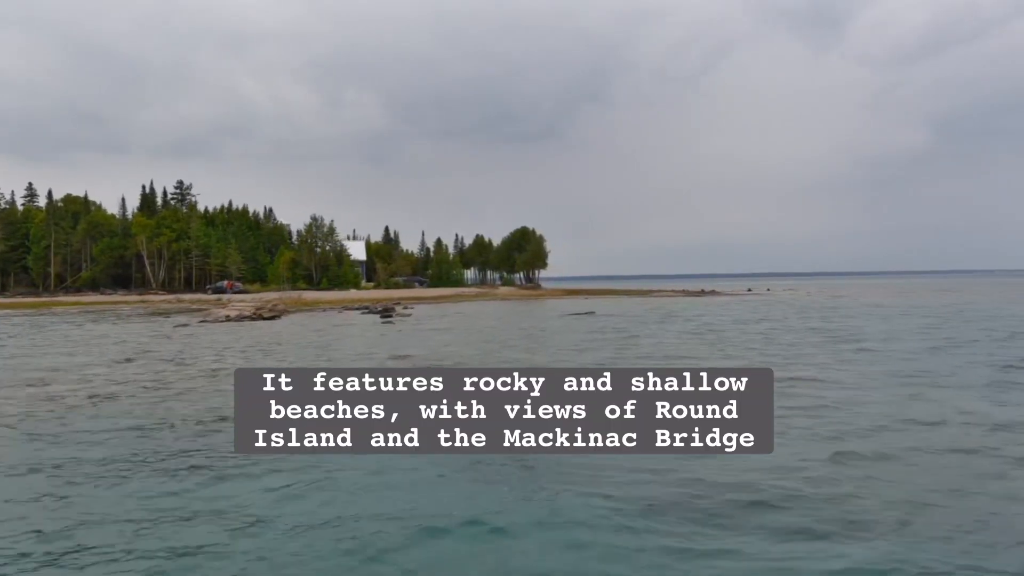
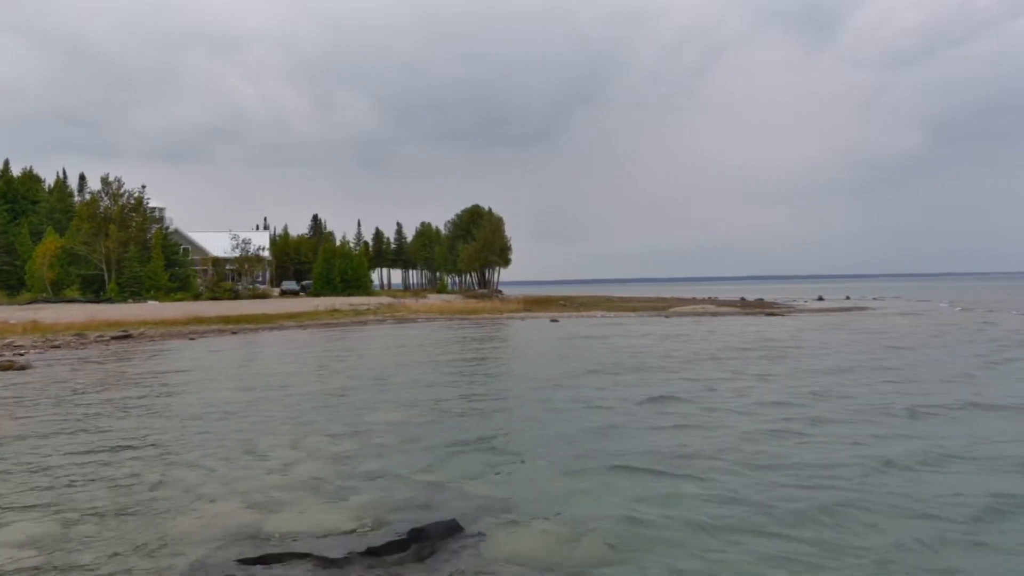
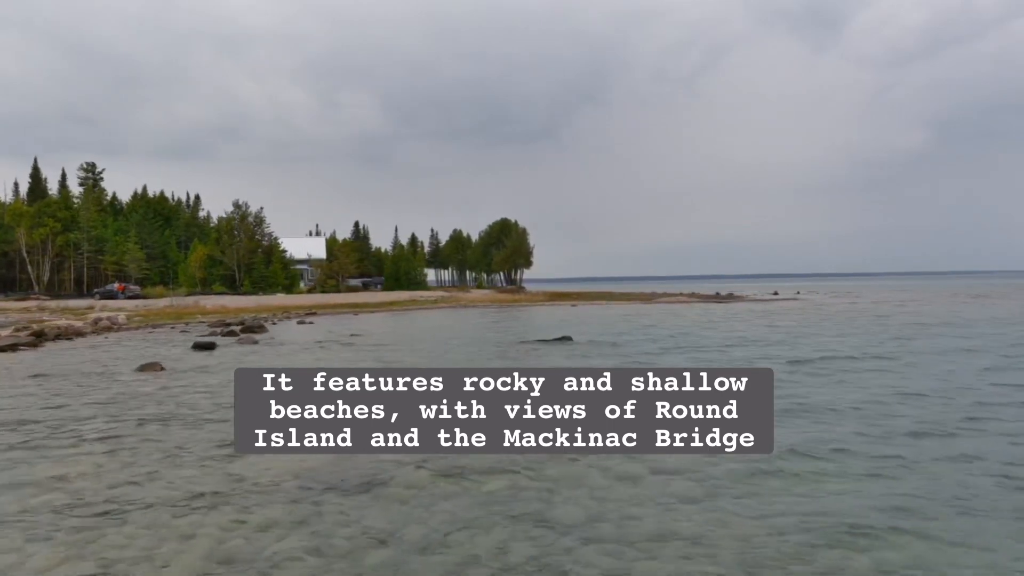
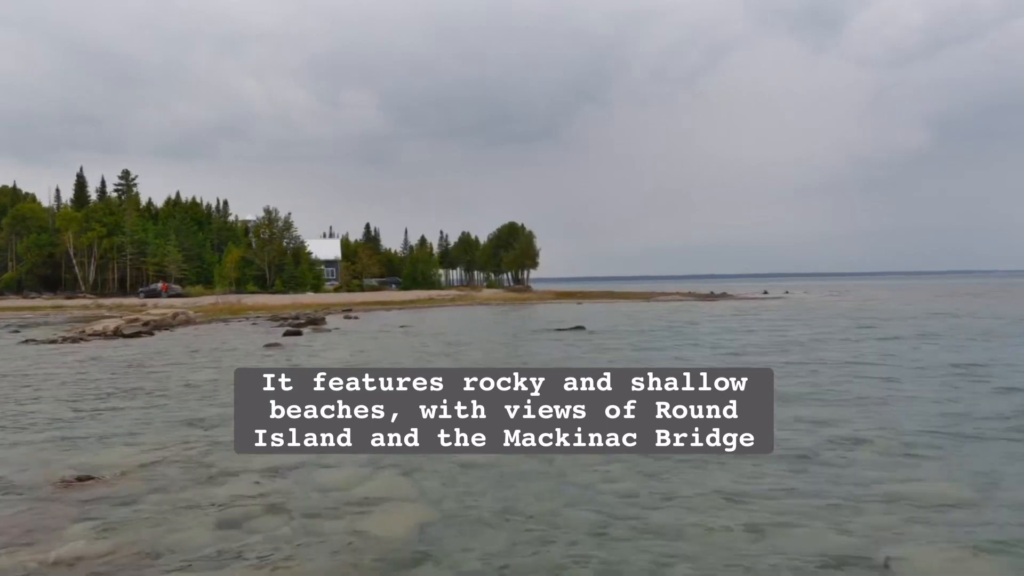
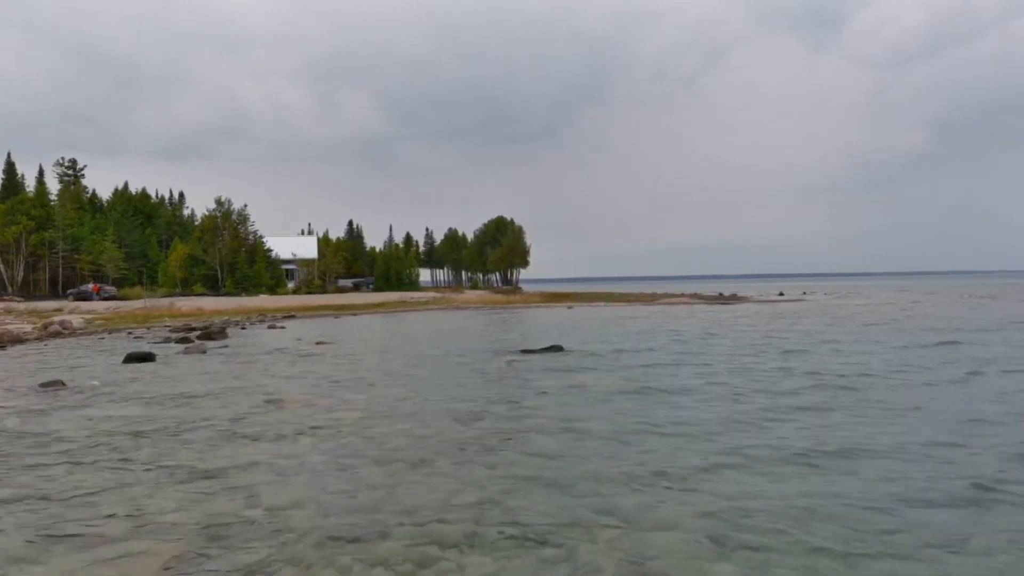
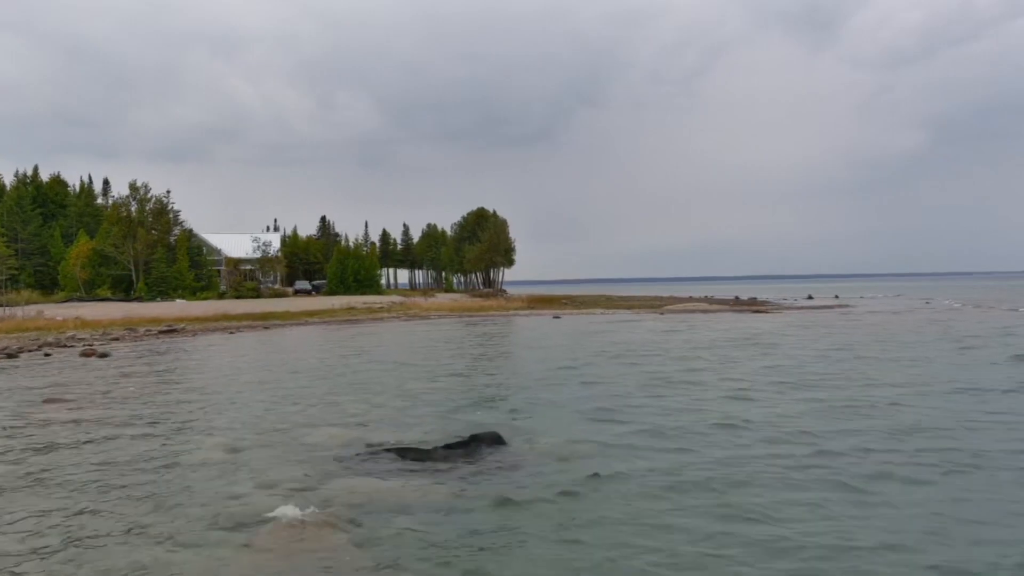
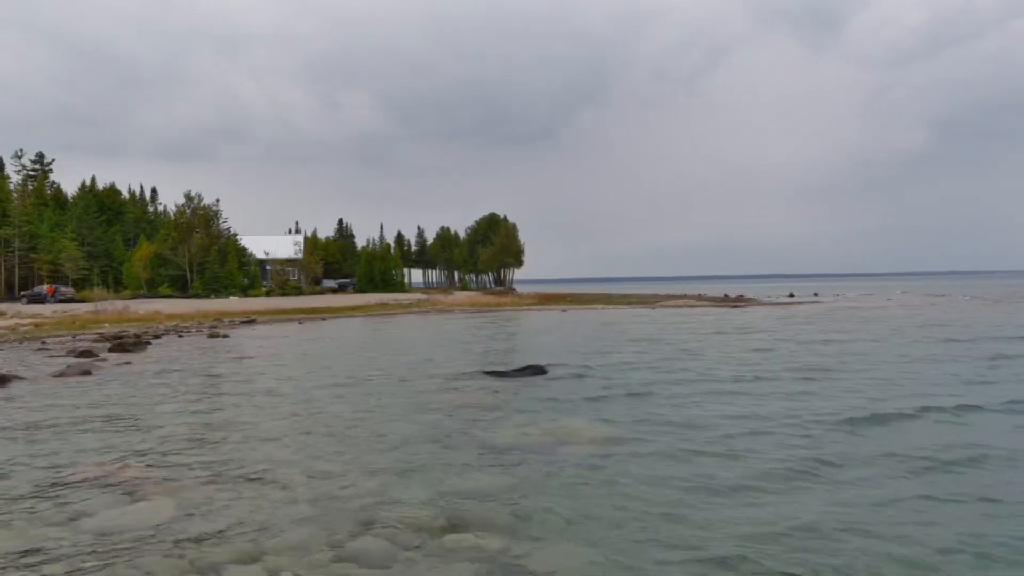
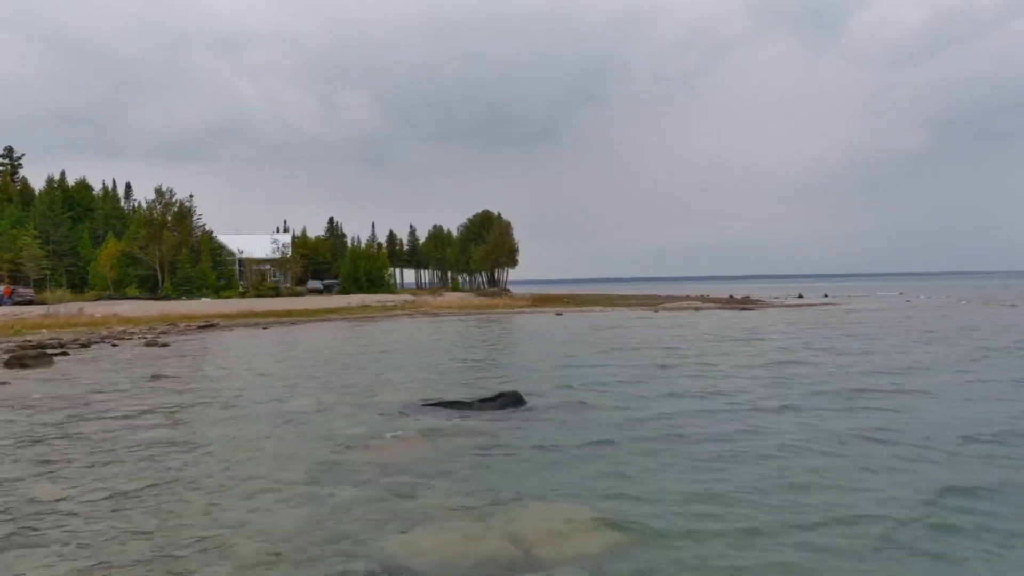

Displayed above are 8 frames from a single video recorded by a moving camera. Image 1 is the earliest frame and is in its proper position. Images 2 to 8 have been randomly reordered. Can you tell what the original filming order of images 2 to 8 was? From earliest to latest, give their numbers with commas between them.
4, 3, 5, 7, 8, 6, 2
